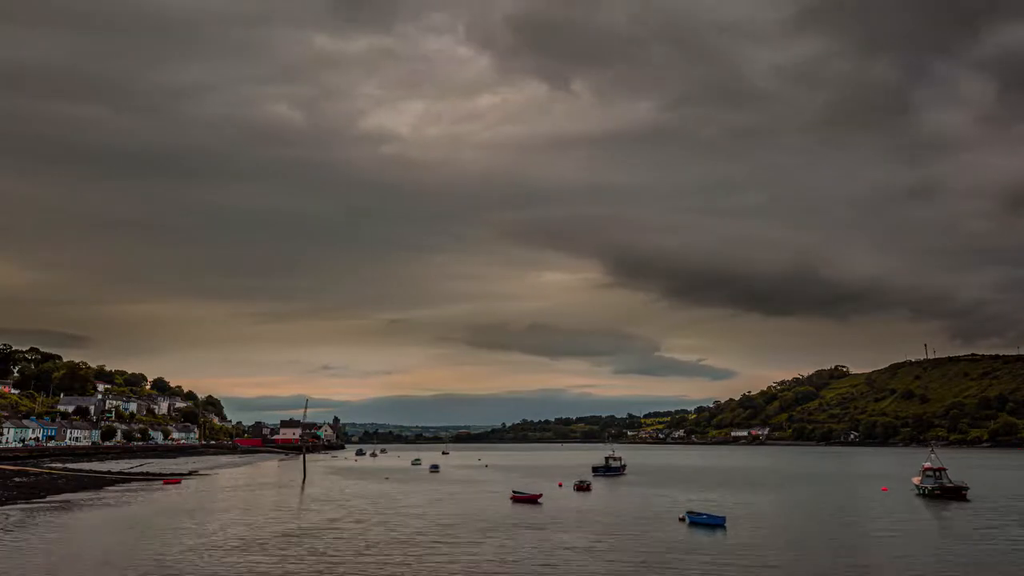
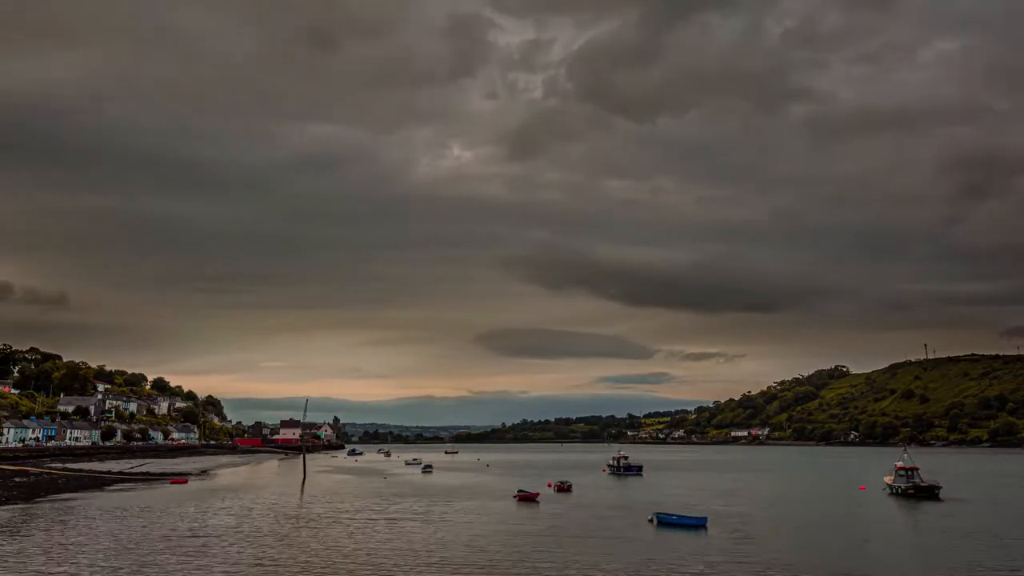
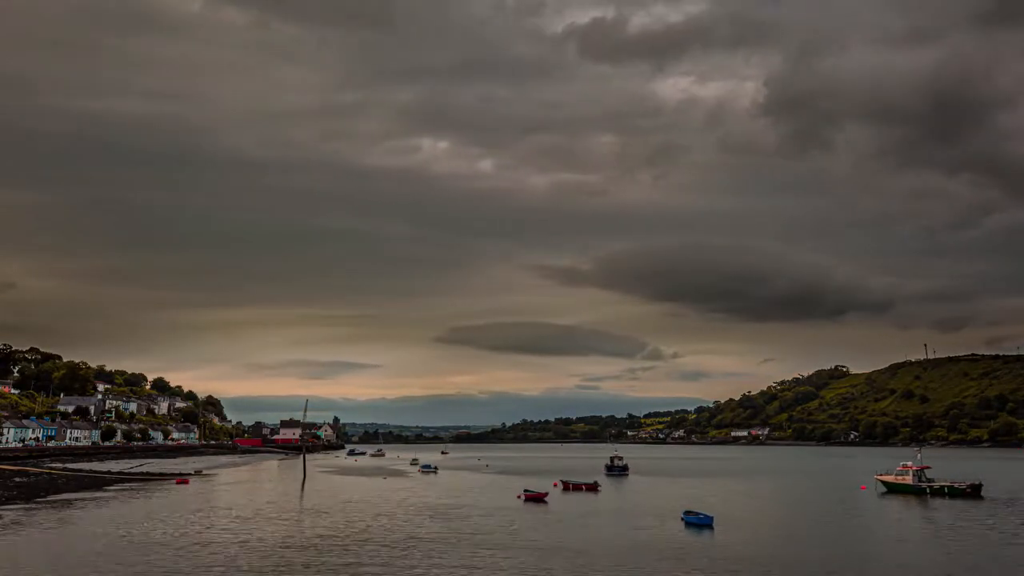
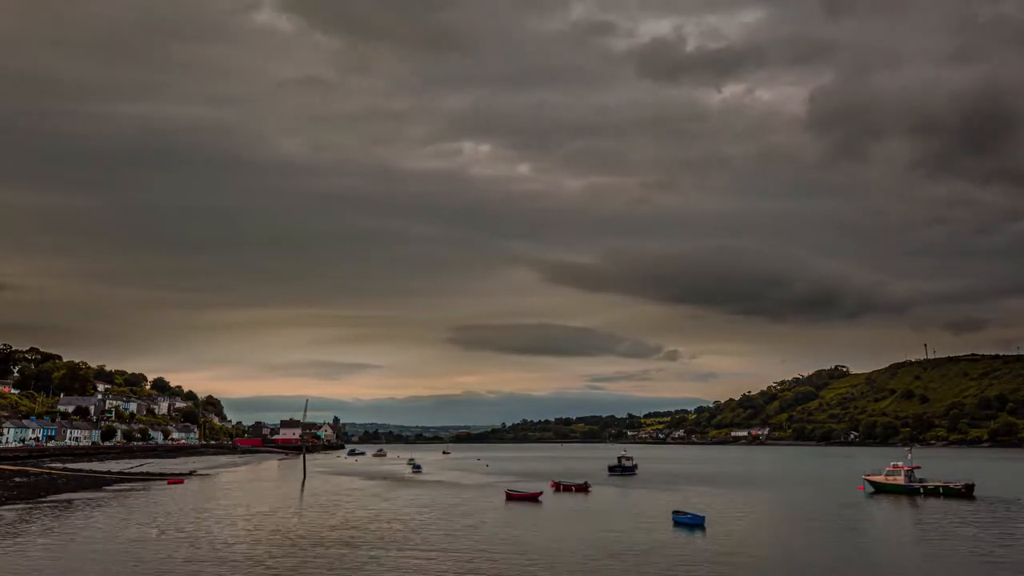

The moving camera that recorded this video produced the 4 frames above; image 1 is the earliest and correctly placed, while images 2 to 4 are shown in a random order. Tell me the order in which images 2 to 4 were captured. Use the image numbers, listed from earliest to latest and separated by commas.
3, 4, 2
